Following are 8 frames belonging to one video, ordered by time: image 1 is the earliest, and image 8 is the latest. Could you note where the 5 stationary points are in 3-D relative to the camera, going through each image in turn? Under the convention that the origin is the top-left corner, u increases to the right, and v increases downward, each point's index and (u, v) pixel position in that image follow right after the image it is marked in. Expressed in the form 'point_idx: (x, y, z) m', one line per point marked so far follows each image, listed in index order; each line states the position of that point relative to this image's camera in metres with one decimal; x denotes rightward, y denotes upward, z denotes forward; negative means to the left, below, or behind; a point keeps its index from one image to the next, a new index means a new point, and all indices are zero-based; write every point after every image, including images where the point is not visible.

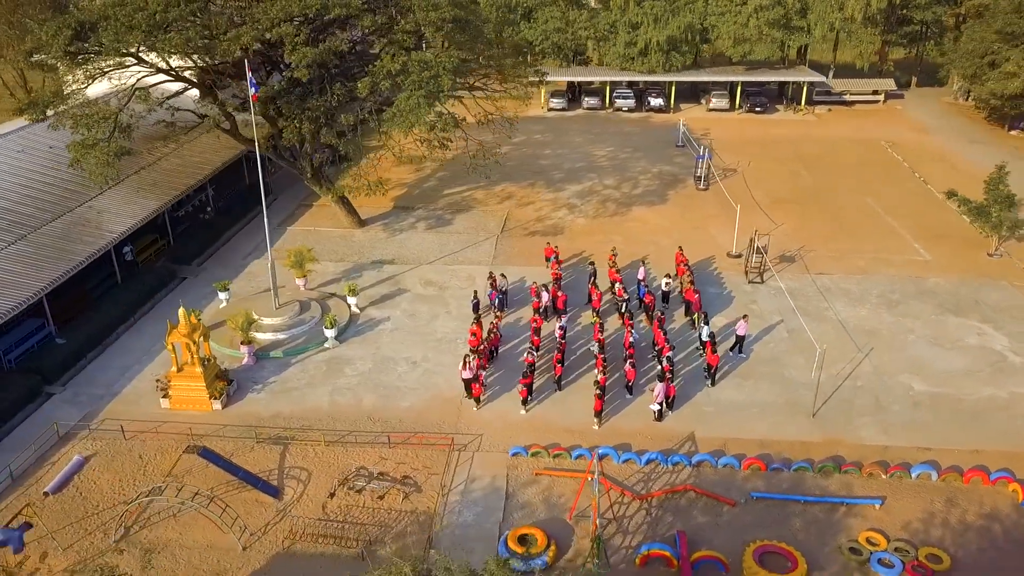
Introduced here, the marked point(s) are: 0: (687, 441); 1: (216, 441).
0: (+3.6, -3.1, +16.6) m
1: (-5.9, -3.1, +16.4) m
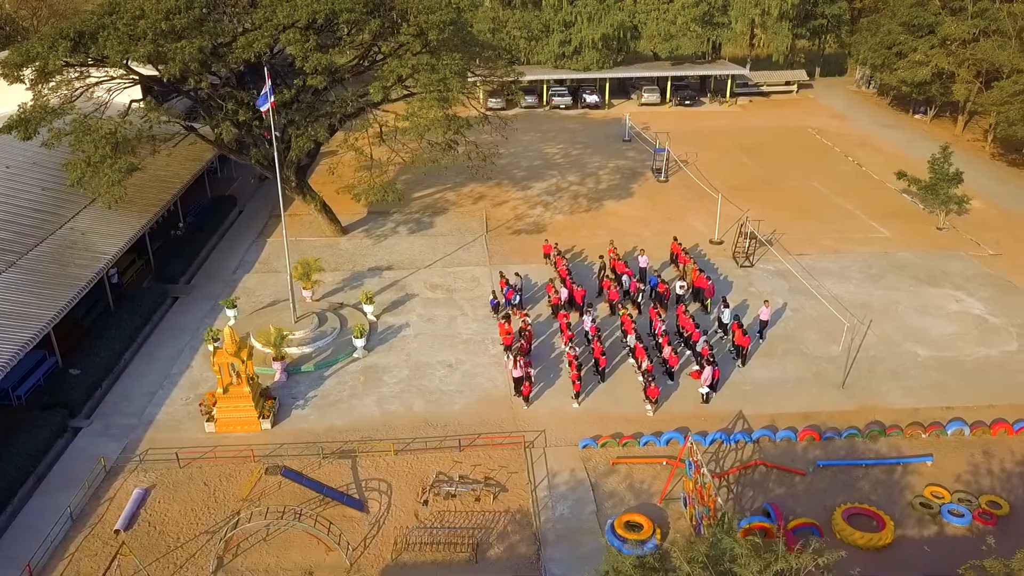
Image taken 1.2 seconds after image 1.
0: (+4.8, -2.8, +17.5) m
1: (-4.5, -3.4, +16.0) m
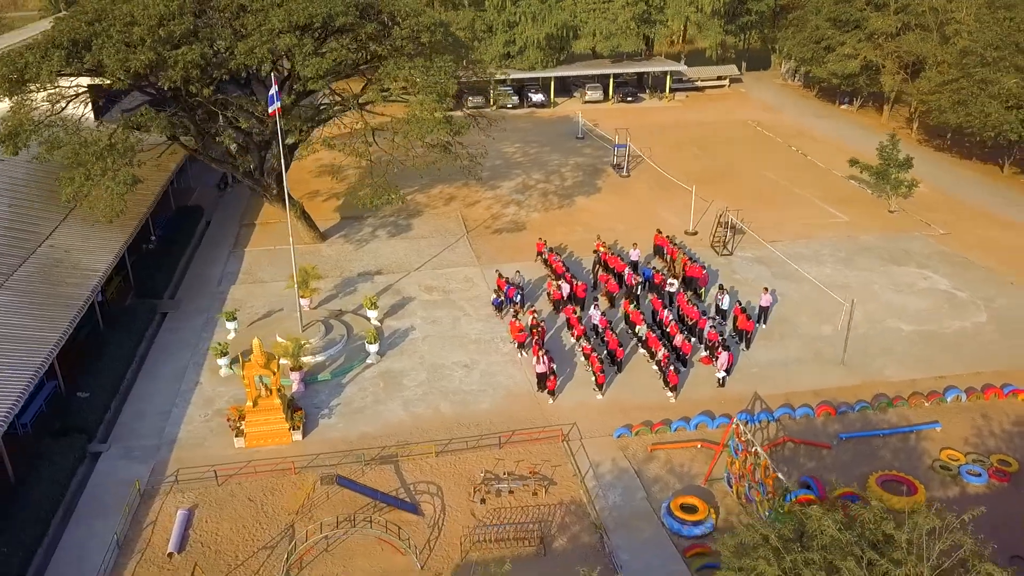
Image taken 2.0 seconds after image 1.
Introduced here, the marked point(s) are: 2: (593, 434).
0: (+5.4, -2.5, +18.3) m
1: (-3.6, -3.5, +15.8) m
2: (+1.7, -3.0, +17.0) m
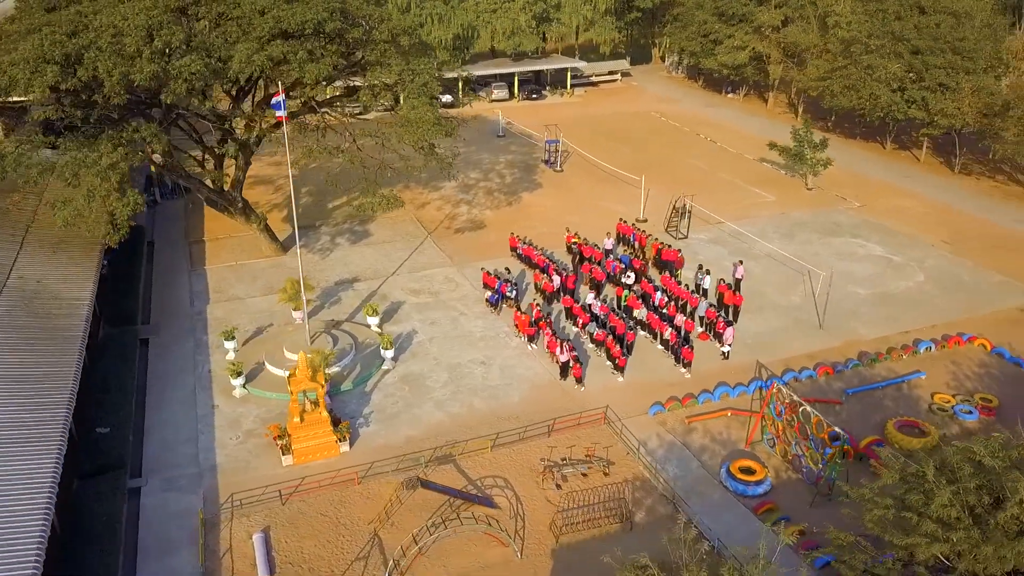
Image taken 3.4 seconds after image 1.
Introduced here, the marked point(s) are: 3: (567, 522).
0: (+6.0, -1.9, +19.7) m
1: (-2.4, -3.6, +15.7) m
2: (+2.6, -2.8, +17.8) m
3: (+1.0, -4.2, +14.6) m
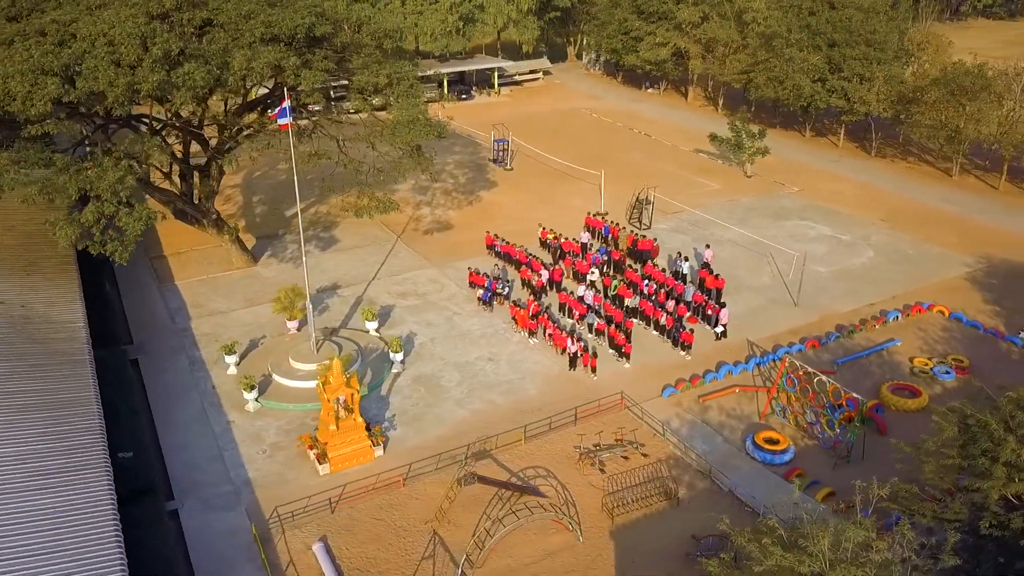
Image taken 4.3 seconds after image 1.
0: (+6.1, -1.5, +20.9) m
1: (-1.6, -3.7, +15.9) m
2: (+3.0, -2.5, +18.6) m
3: (+1.9, -4.0, +15.2) m
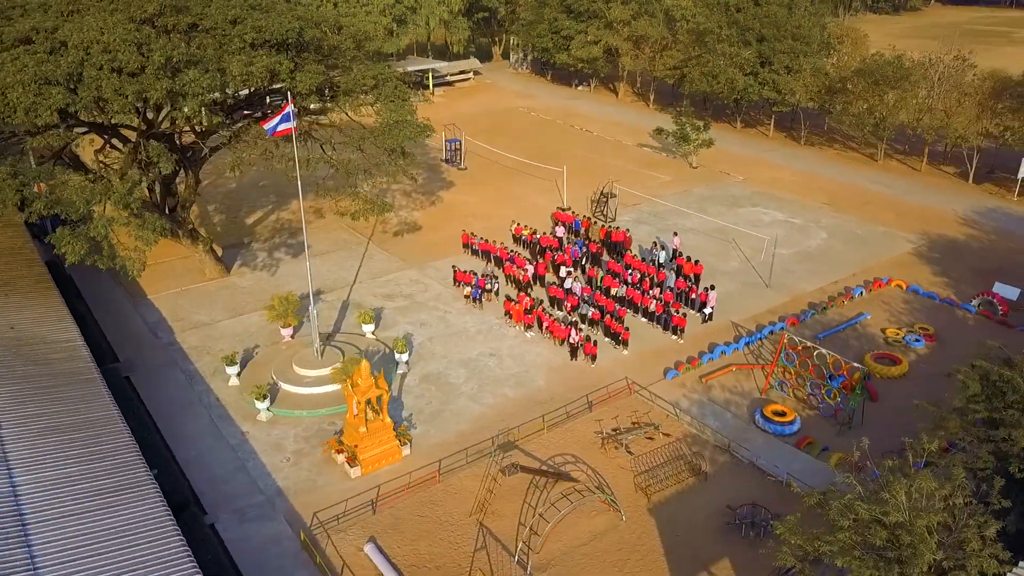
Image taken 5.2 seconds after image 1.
0: (+6.0, -1.0, +21.9) m
1: (-1.0, -3.6, +16.1) m
2: (+3.3, -2.2, +19.3) m
3: (+2.6, -3.8, +15.8) m
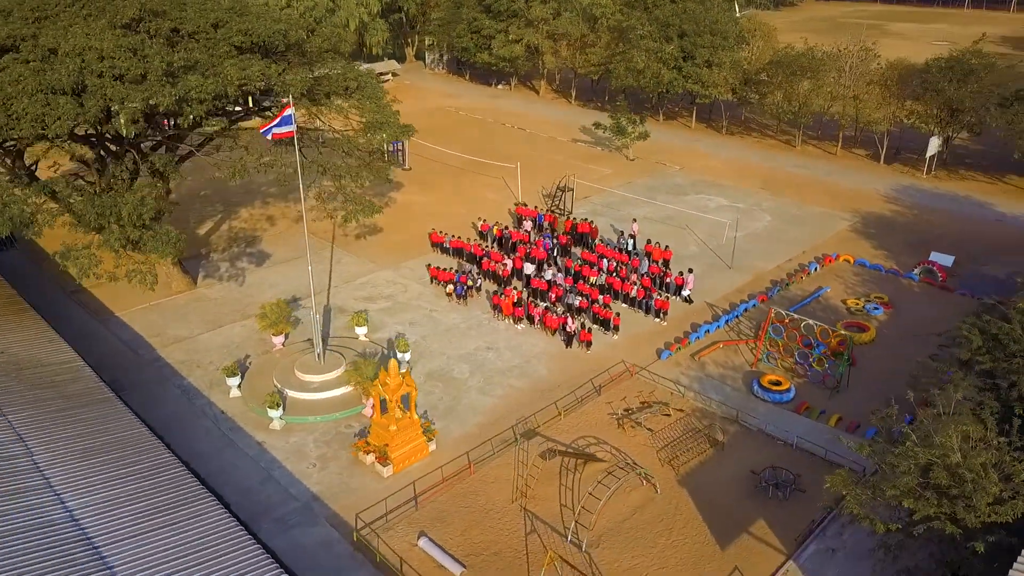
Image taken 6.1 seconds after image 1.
0: (+5.6, -0.5, +23.1) m
1: (-0.4, -3.5, +16.4) m
2: (+3.3, -1.9, +20.1) m
3: (+3.2, -3.4, +16.6) m
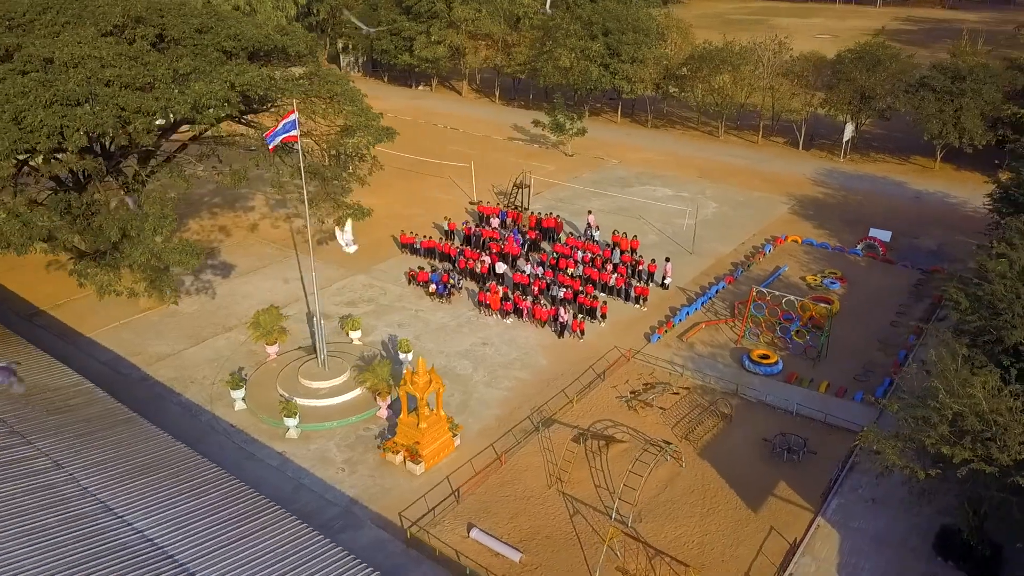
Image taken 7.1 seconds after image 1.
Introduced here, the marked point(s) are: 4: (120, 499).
0: (+5.1, -0.1, +24.2) m
1: (+0.2, -3.3, +16.8) m
2: (+3.3, -1.5, +21.0) m
3: (+3.7, -3.1, +17.5) m
4: (-5.9, -3.2, +12.3) m
